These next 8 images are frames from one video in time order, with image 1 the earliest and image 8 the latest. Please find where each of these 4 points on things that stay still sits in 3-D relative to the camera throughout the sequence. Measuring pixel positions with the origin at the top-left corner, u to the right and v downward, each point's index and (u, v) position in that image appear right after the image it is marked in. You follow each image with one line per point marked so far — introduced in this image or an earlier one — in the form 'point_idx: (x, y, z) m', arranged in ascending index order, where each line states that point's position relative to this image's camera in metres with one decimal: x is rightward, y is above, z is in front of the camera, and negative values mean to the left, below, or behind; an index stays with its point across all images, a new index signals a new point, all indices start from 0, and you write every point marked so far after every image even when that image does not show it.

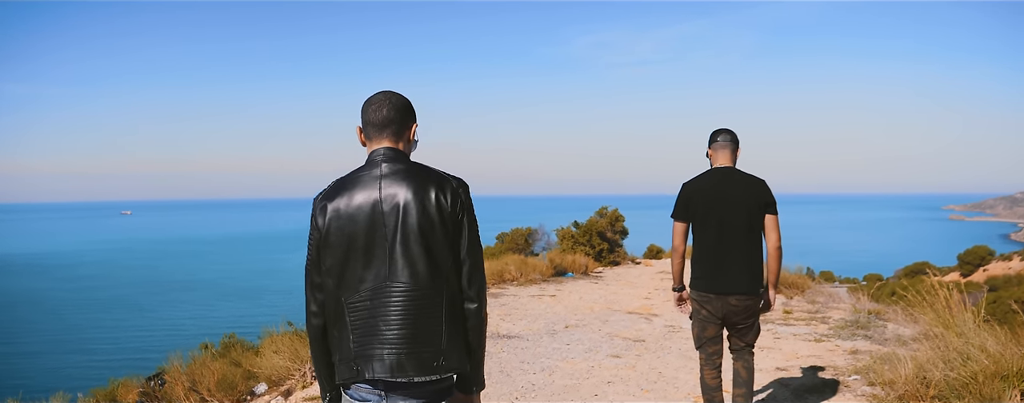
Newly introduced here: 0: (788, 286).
0: (+5.7, -1.8, +13.5) m
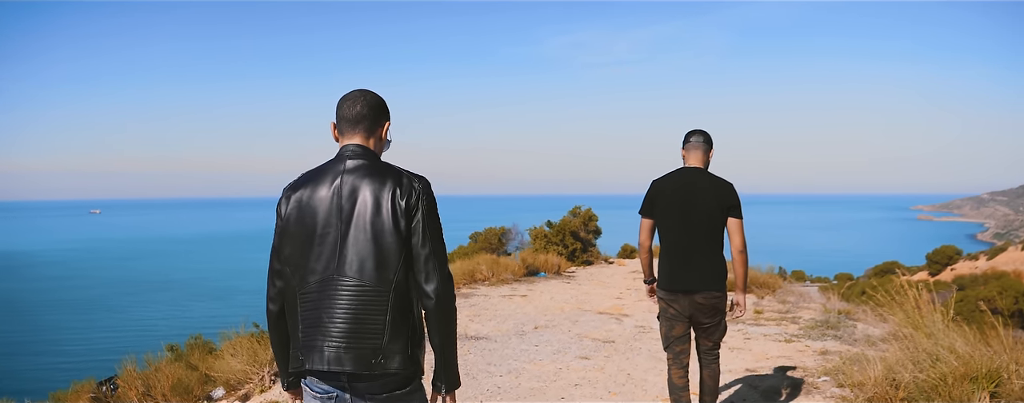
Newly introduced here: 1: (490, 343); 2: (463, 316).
0: (+5.1, -1.8, +13.5) m
1: (-0.3, -1.8, +8.1) m
2: (-0.8, -1.8, +10.5) m
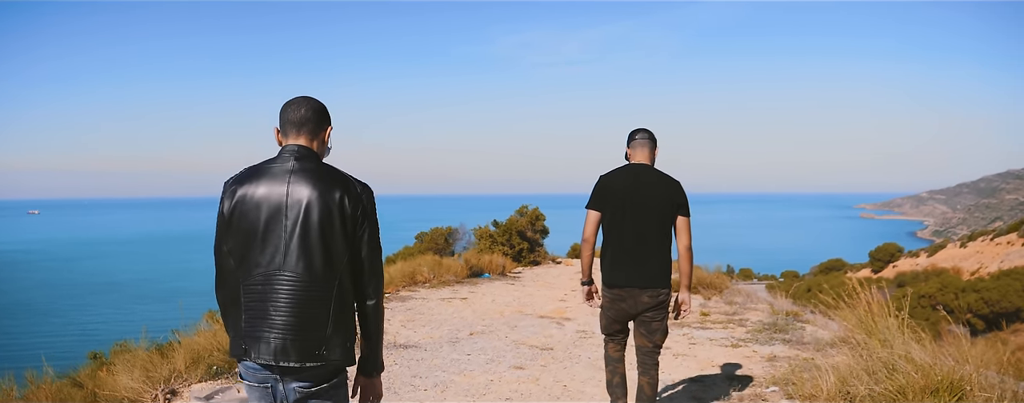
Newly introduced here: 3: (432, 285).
0: (+3.9, -1.7, +13.2) m
1: (-1.1, -1.7, +7.4) m
2: (-1.8, -1.8, +9.8) m
3: (-1.8, -1.9, +14.7) m
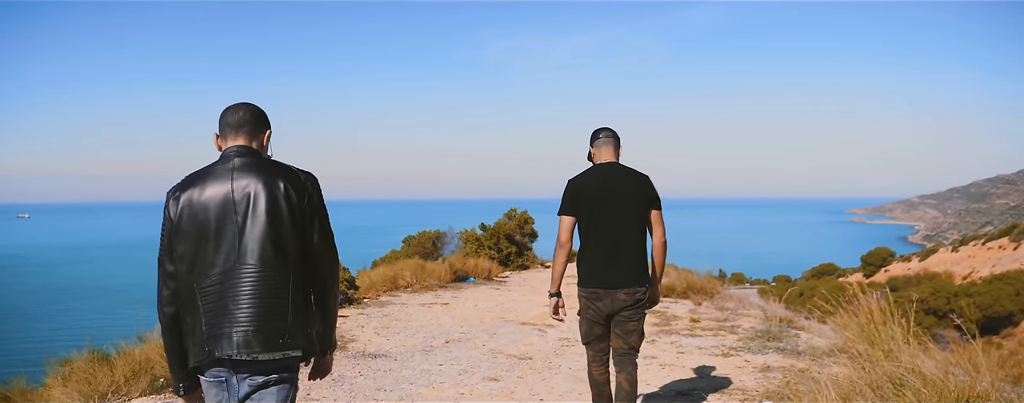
0: (+3.6, -1.7, +12.7) m
1: (-1.3, -1.7, +6.9) m
2: (-2.0, -1.8, +9.3) m
3: (-2.1, -1.9, +14.2) m
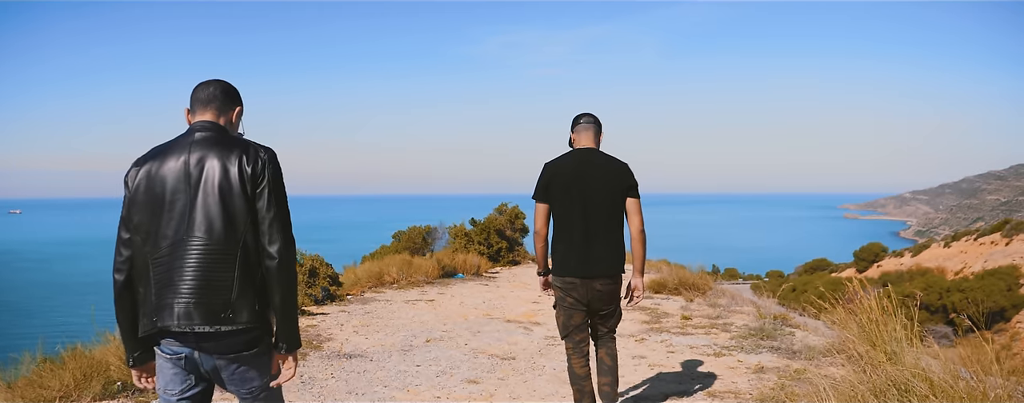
0: (+3.4, -1.6, +12.4) m
1: (-1.5, -1.6, +6.6) m
2: (-2.2, -1.7, +8.9) m
3: (-2.4, -1.8, +13.9) m
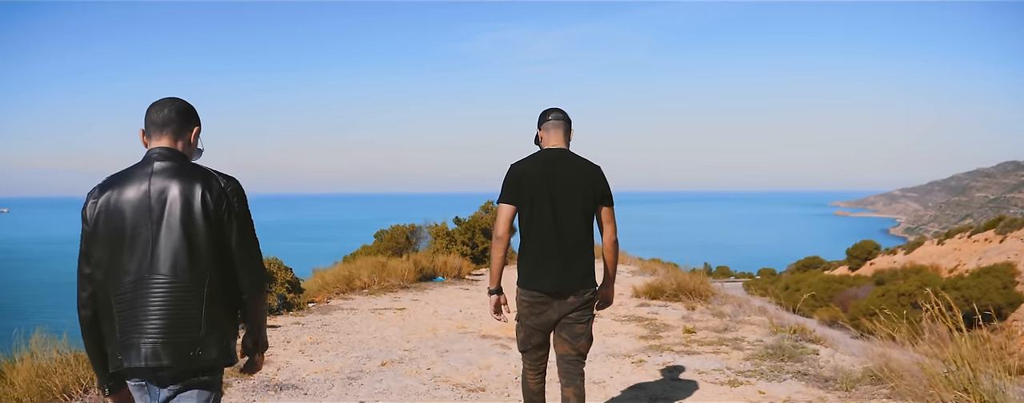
0: (+3.0, -1.6, +11.2) m
1: (-1.8, -1.6, +5.3) m
2: (-2.5, -1.7, +7.6) m
3: (-2.7, -1.8, +12.6) m
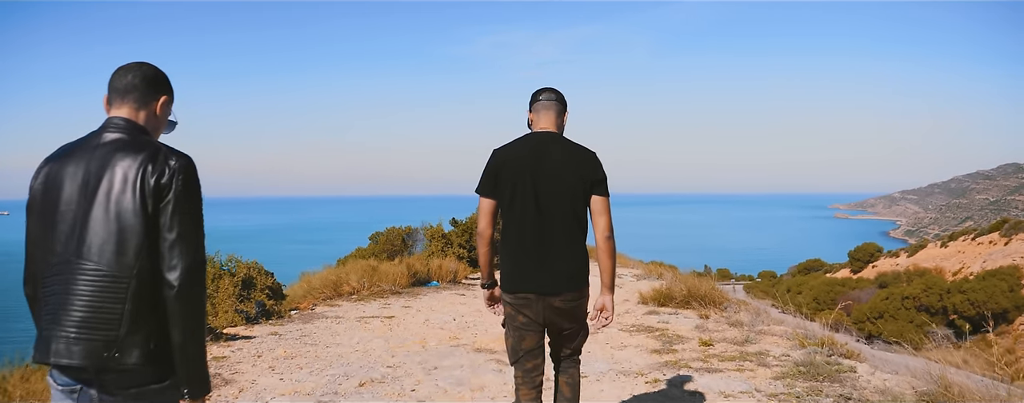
0: (+3.0, -1.6, +10.4) m
1: (-1.8, -1.6, +4.5) m
2: (-2.6, -1.6, +6.9) m
3: (-2.8, -1.8, +11.8) m
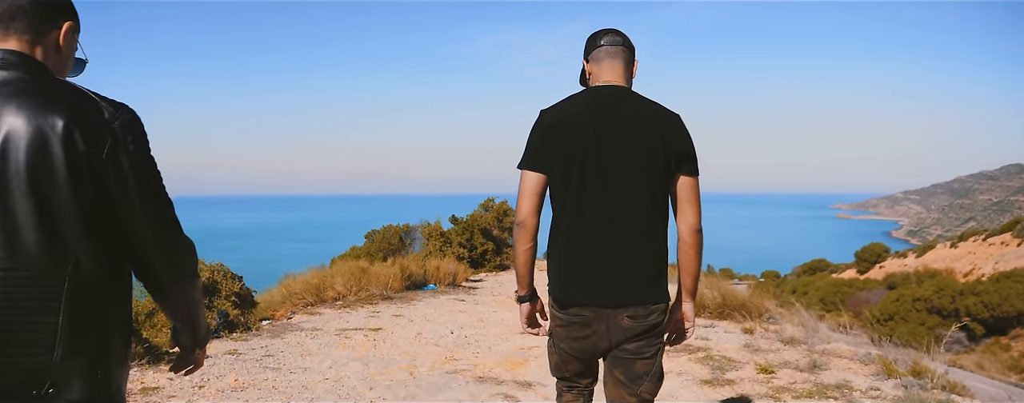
0: (+3.1, -1.5, +9.0) m
1: (-1.7, -1.5, +3.1) m
2: (-2.5, -1.5, +5.4) m
3: (-2.7, -1.6, +10.4) m
